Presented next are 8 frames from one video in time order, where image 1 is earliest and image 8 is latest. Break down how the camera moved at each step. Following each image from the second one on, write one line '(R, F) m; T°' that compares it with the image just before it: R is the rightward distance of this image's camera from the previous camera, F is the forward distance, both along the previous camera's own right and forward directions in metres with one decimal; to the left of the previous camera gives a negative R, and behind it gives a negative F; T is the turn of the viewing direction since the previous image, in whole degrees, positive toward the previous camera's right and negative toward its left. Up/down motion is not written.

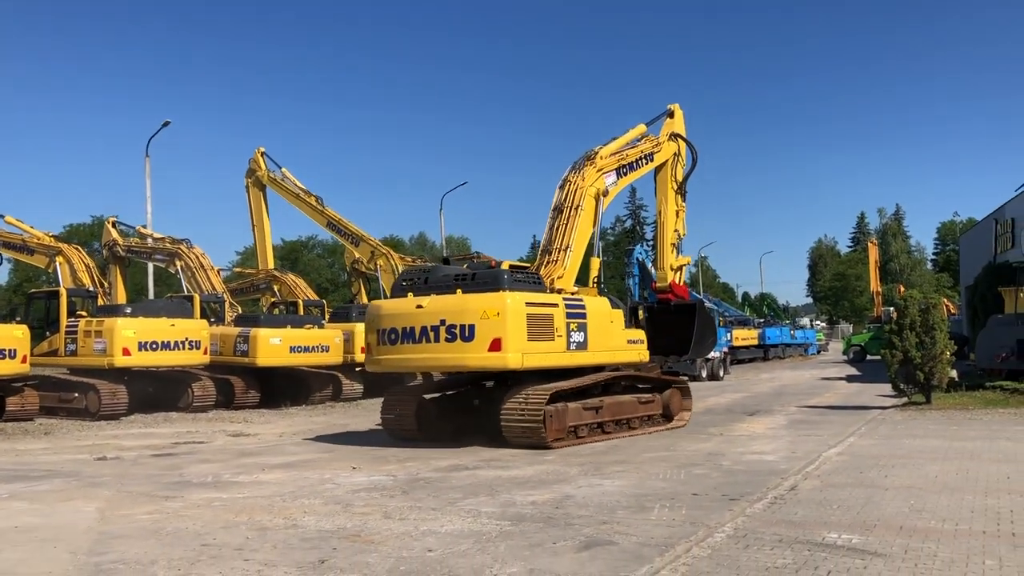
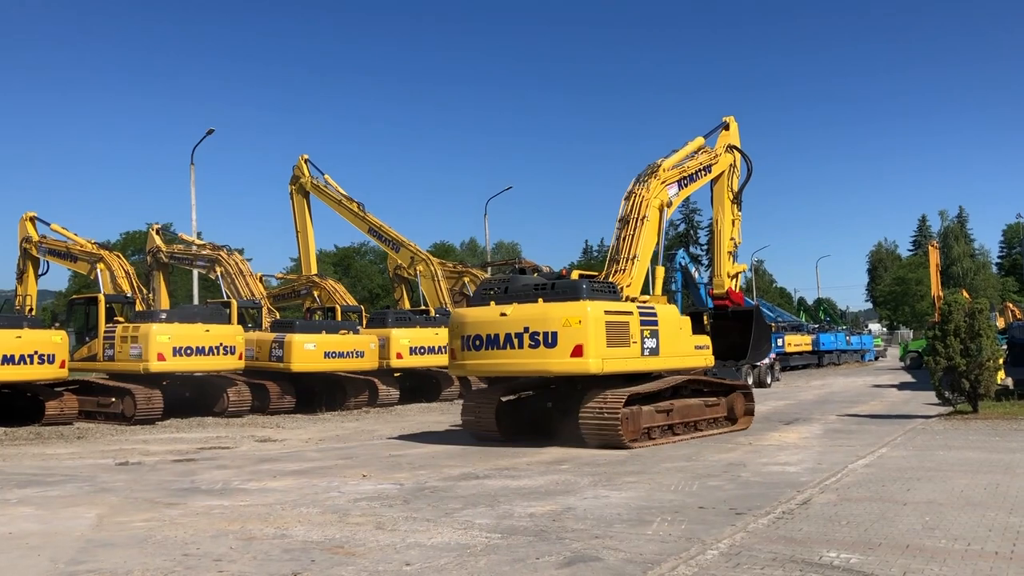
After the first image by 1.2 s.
(+0.5, +0.2) m; -4°
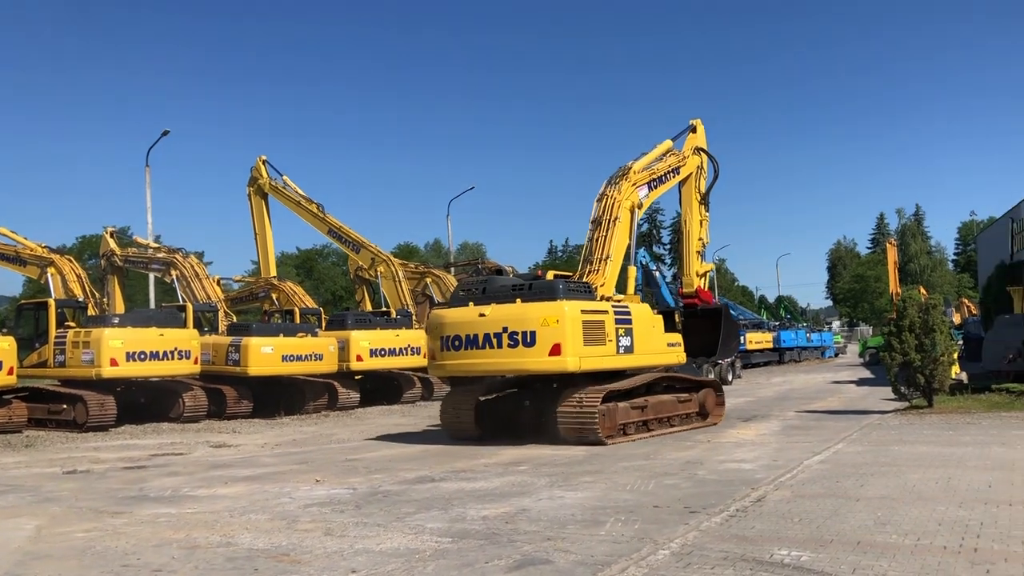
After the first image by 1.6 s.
(+0.1, +0.1) m; +2°
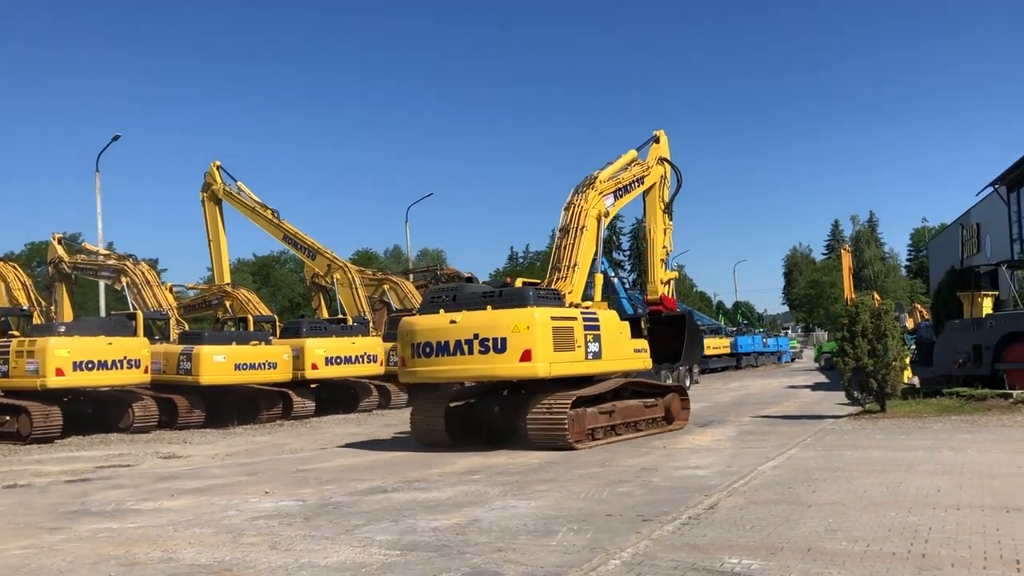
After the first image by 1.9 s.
(+0.1, +0.1) m; +3°
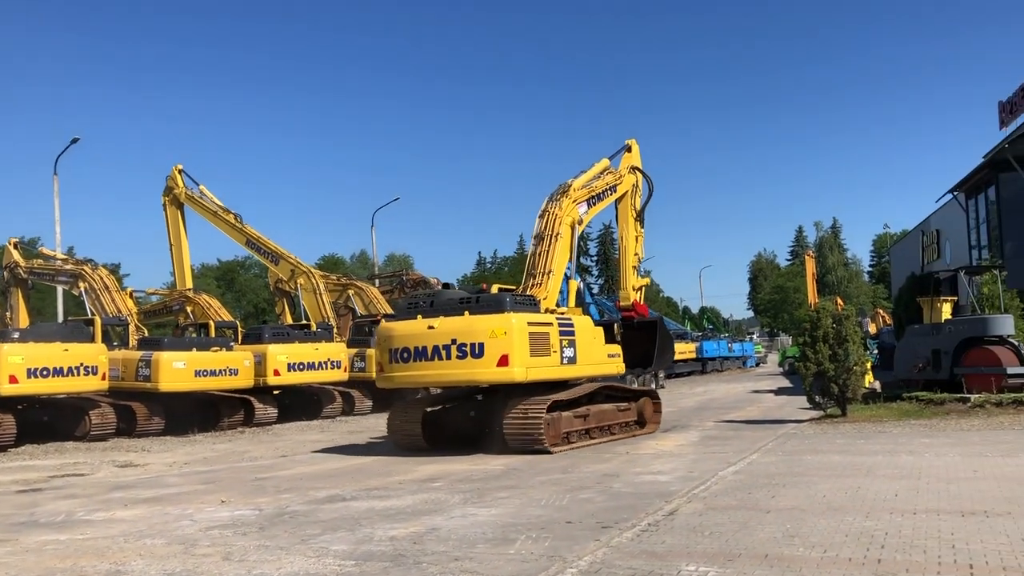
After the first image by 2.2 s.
(+0.1, +0.1) m; +2°
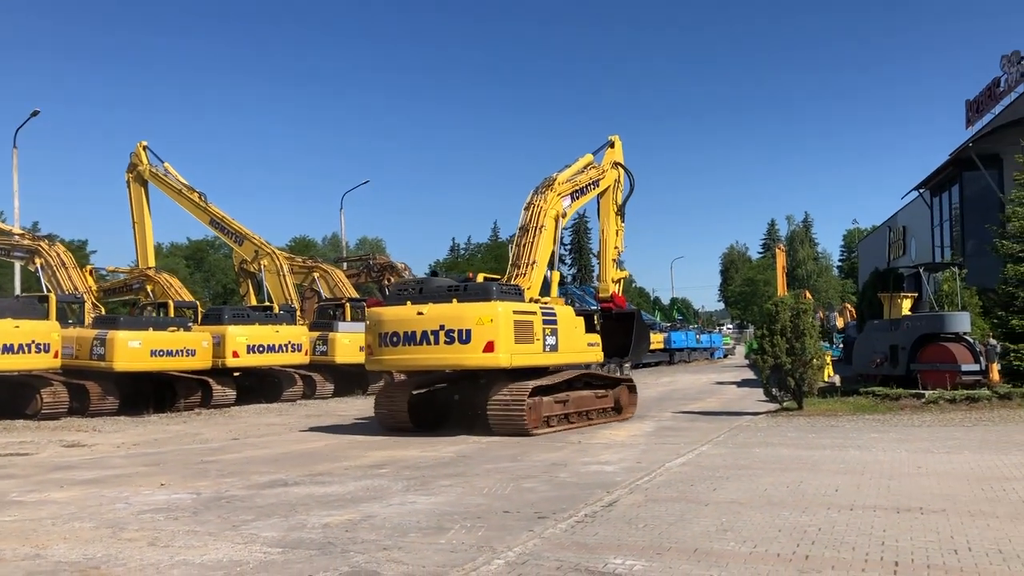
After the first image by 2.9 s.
(+0.3, +0.1) m; +2°
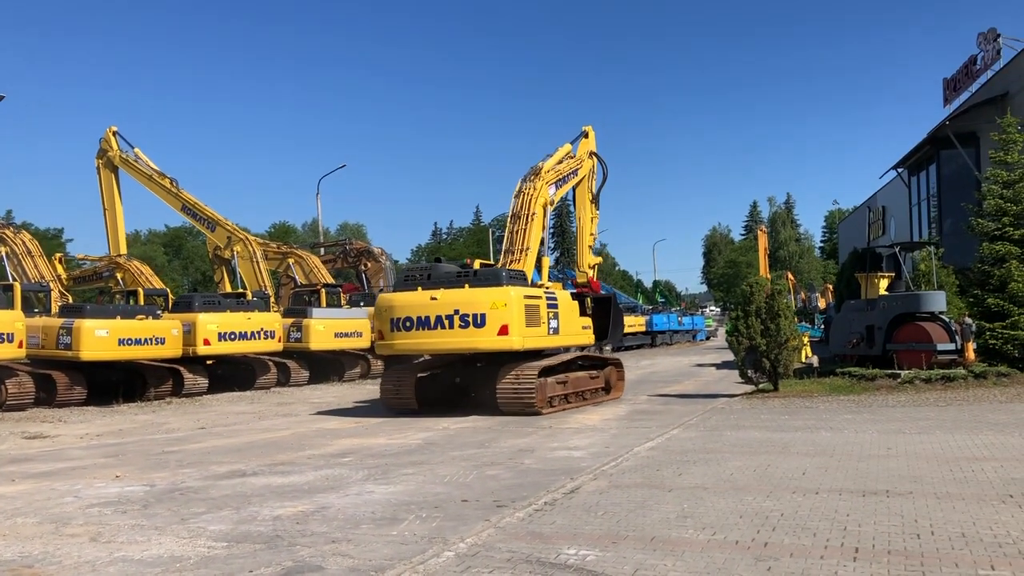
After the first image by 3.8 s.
(+0.3, +0.2) m; +1°
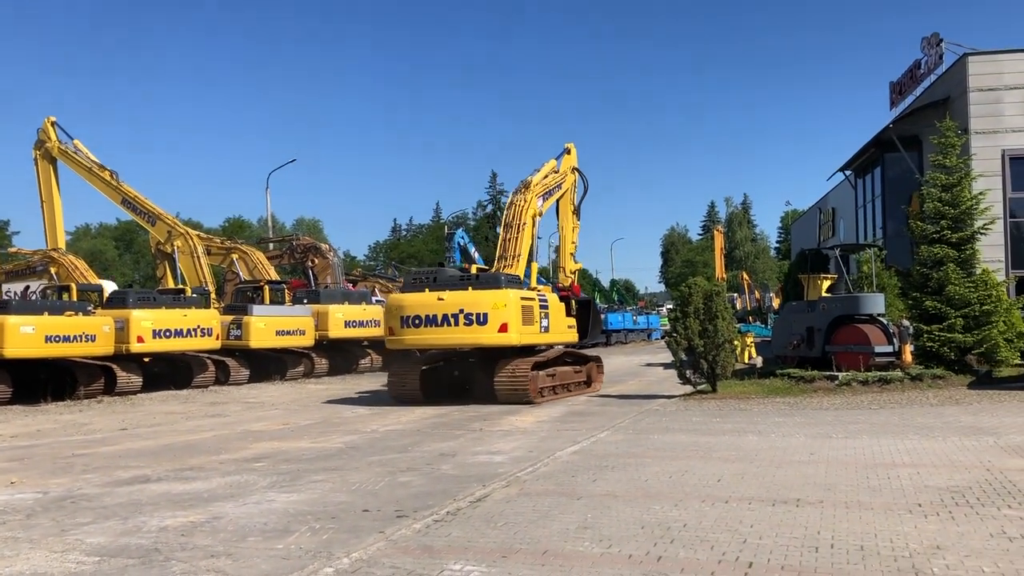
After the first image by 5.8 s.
(+0.5, +0.2) m; +2°
